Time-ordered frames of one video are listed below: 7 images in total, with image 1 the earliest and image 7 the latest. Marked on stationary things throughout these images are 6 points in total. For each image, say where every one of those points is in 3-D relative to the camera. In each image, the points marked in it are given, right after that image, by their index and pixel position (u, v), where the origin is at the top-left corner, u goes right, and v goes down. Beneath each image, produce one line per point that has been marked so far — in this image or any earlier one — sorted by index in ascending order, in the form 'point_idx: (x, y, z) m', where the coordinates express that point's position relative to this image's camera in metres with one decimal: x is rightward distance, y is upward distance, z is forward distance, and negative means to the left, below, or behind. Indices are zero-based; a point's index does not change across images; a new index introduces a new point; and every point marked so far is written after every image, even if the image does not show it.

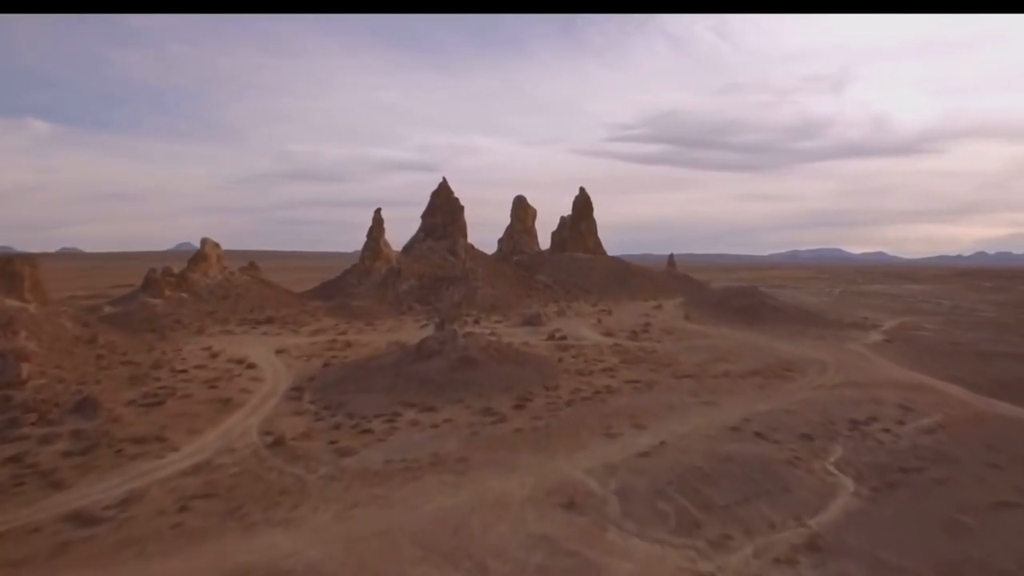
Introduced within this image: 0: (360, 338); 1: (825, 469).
0: (-2.5, -0.8, +18.5) m
1: (+2.3, -1.3, +8.4) m
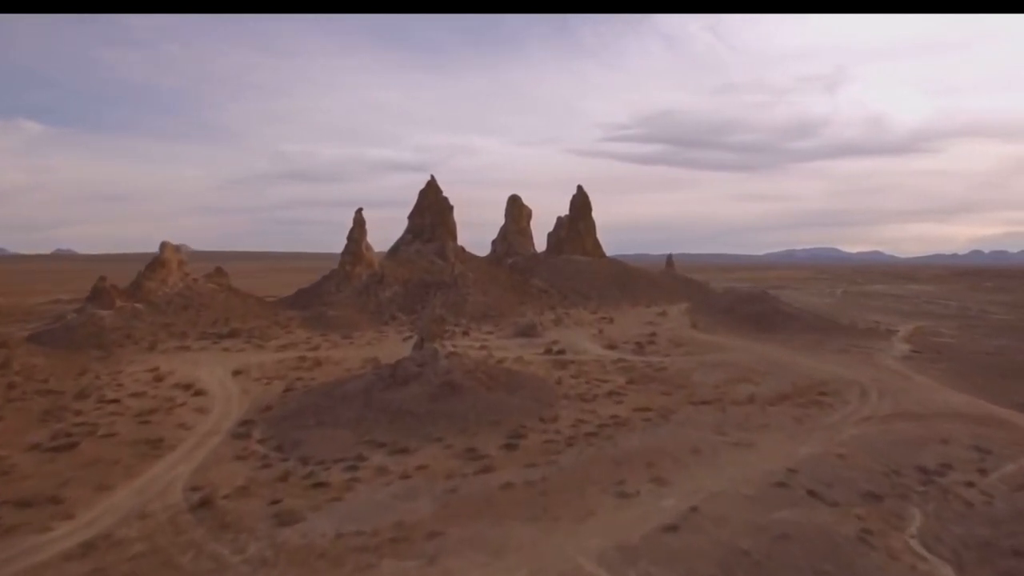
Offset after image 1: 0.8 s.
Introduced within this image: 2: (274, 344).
0: (-2.6, -1.0, +16.4) m
1: (+2.2, -1.5, +6.4) m
2: (-3.6, -0.9, +17.3) m
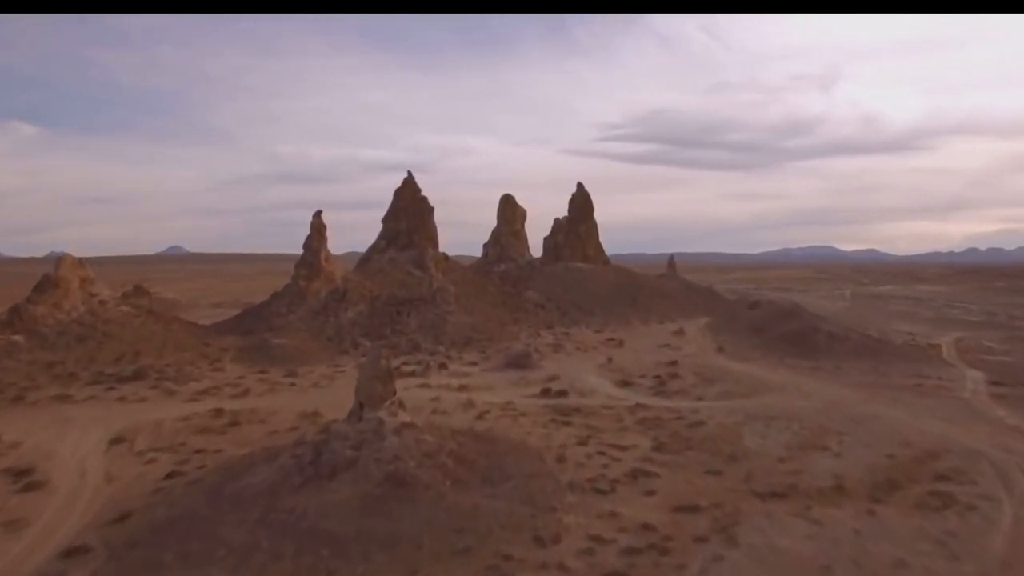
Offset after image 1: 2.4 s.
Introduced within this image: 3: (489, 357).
0: (-2.7, -1.3, +12.5) m
1: (+2.1, -1.8, +2.4) m
2: (-3.8, -1.2, +13.3) m
3: (-0.3, -1.1, +17.4) m
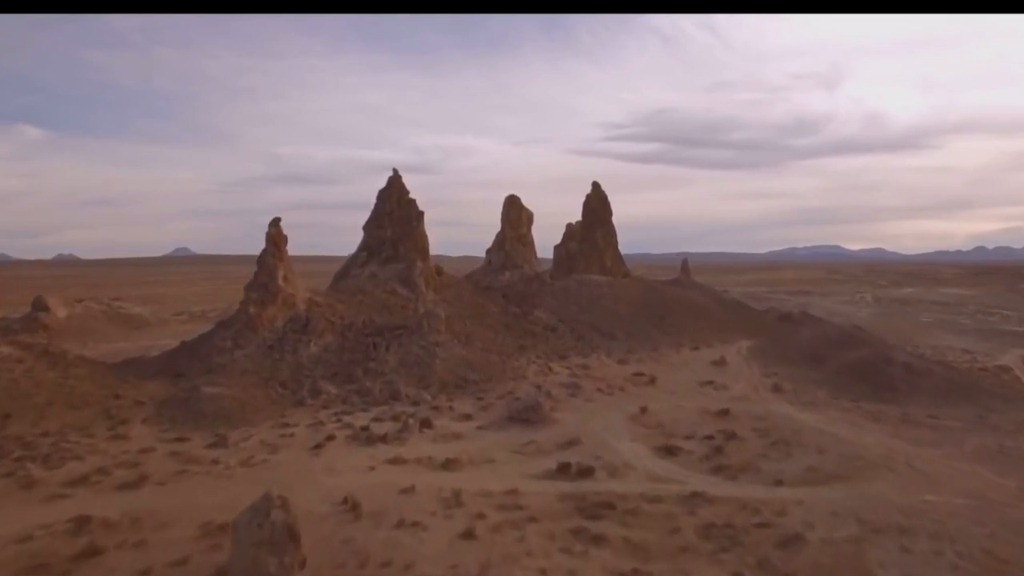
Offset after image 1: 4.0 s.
0: (-2.7, -1.6, +8.6) m
1: (+2.1, -2.1, -1.5) m
2: (-3.7, -1.5, +9.5) m
3: (-0.3, -1.4, +13.5) m
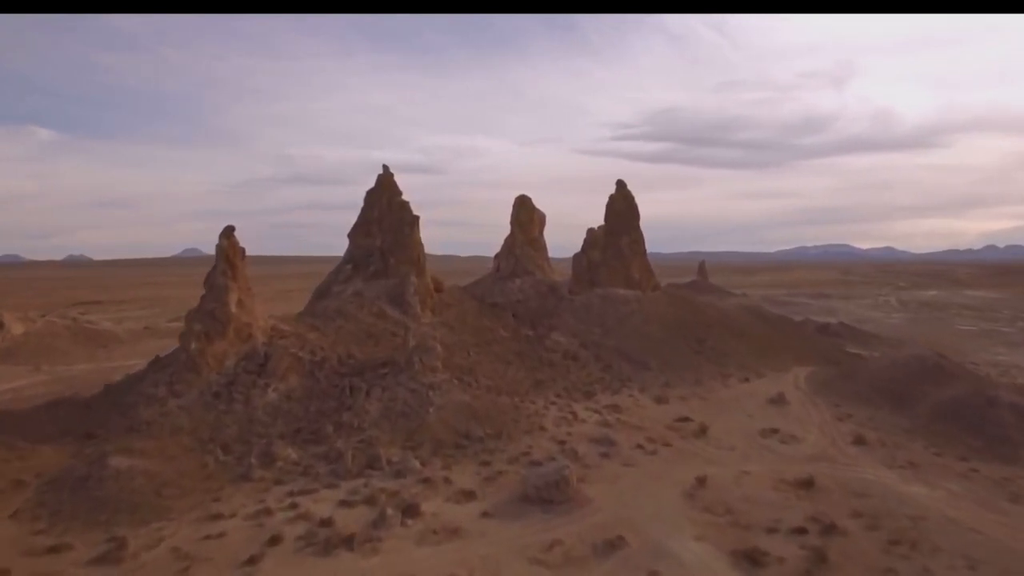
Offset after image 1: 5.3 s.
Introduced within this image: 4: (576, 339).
0: (-2.6, -1.9, +5.3) m
1: (+2.1, -2.4, -4.8) m
2: (-3.6, -1.8, +6.2) m
3: (-0.1, -1.7, +10.2) m
4: (+1.0, -0.8, +17.8) m
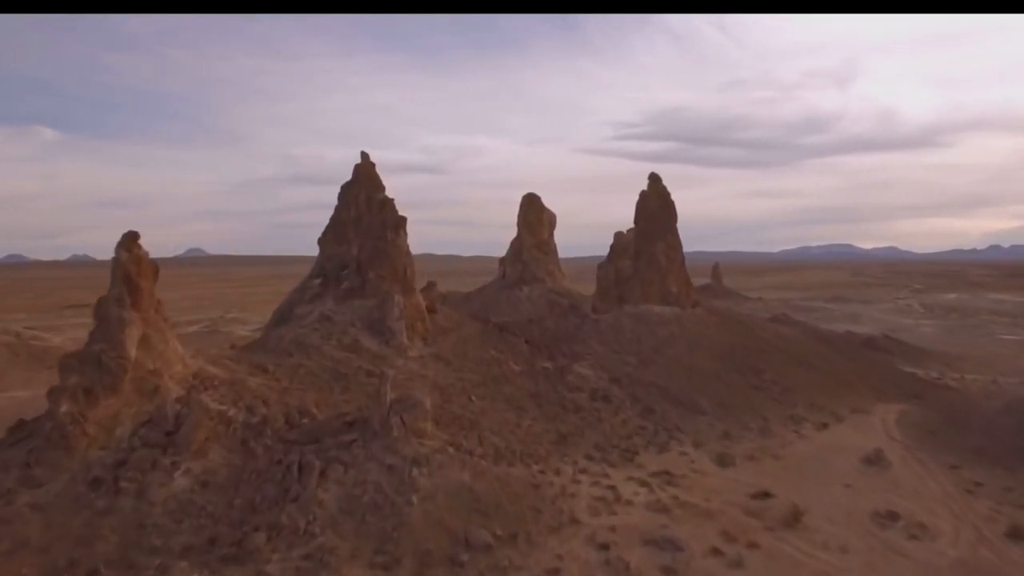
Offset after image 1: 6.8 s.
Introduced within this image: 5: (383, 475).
0: (-2.5, -2.2, +1.6) m
1: (+2.3, -2.6, -8.5) m
2: (-3.5, -2.1, +2.5) m
3: (0.0, -2.0, +6.5) m
4: (+1.1, -1.0, +14.1) m
5: (-1.0, -1.4, +8.4) m
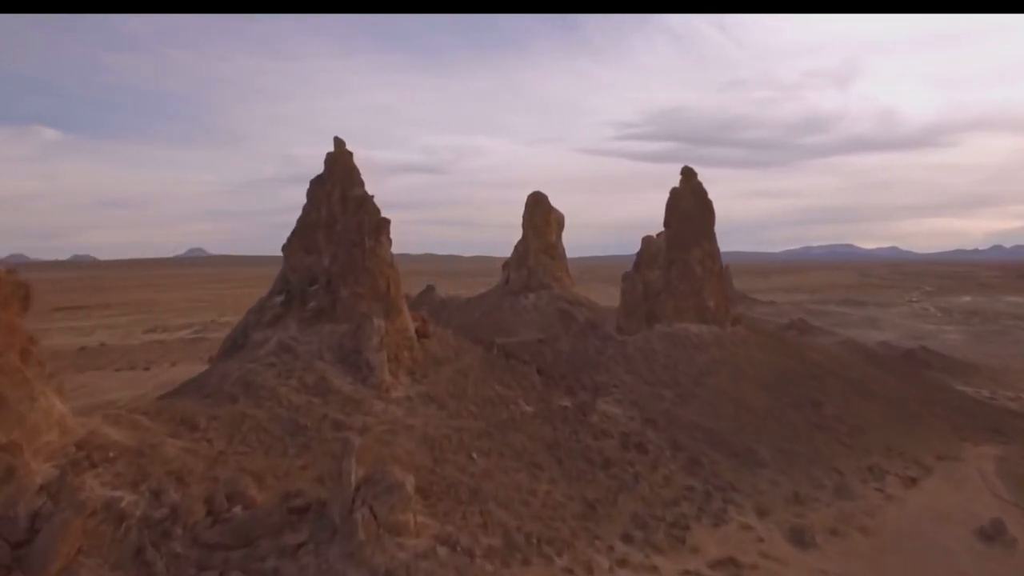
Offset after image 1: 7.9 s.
0: (-2.4, -2.4, -1.1) m
1: (+2.3, -2.8, -11.2) m
2: (-3.4, -2.3, -0.2) m
3: (+0.1, -2.1, +3.8) m
4: (+1.2, -1.2, +11.4) m
5: (-0.9, -1.6, +5.7) m
